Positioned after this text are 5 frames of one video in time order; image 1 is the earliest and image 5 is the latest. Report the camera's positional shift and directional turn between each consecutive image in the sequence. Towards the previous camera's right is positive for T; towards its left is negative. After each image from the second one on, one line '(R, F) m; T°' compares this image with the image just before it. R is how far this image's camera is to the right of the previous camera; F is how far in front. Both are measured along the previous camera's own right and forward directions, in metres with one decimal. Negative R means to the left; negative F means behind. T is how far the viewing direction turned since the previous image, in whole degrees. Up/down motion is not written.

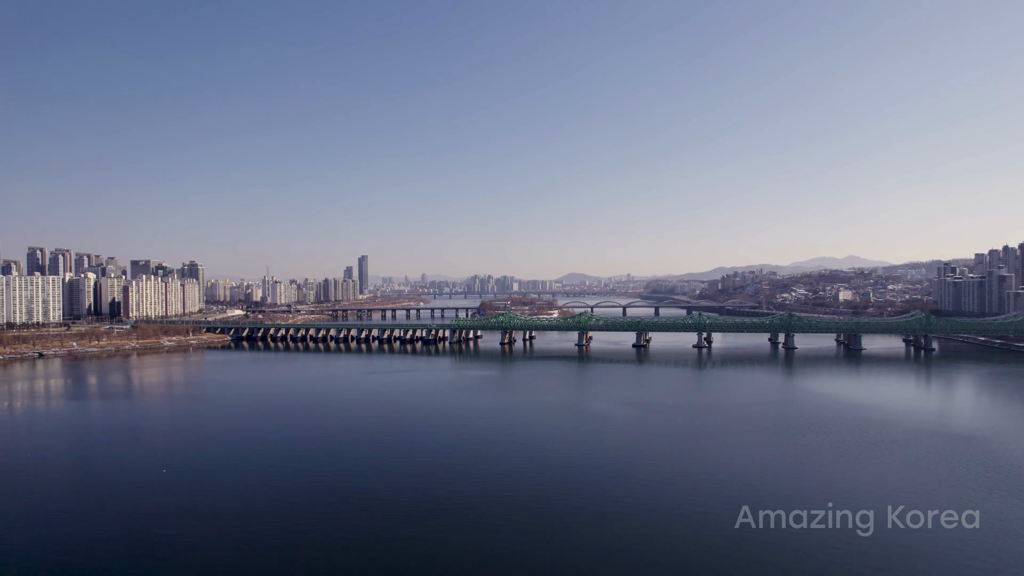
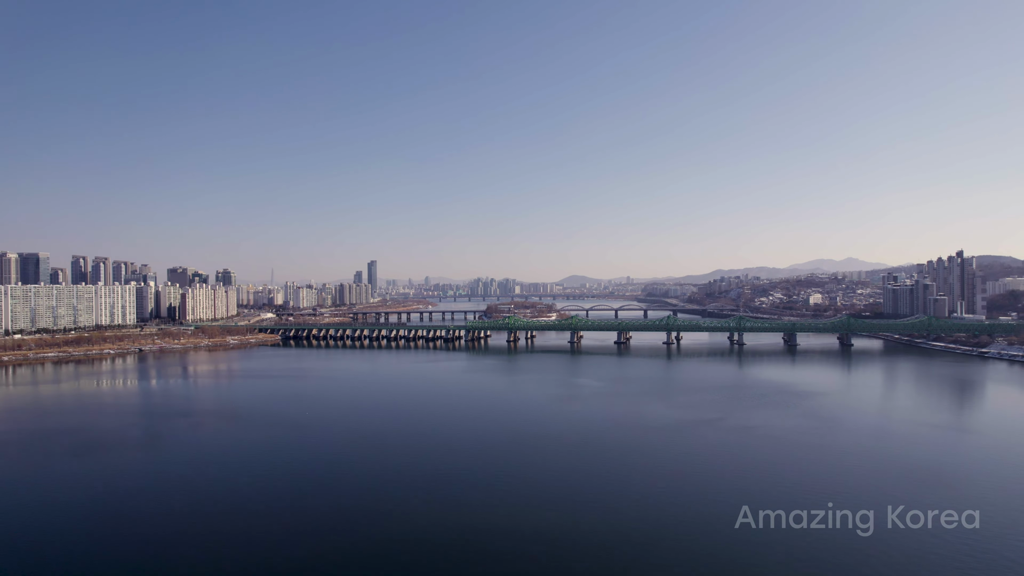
(-0.1, -2.7) m; 0°
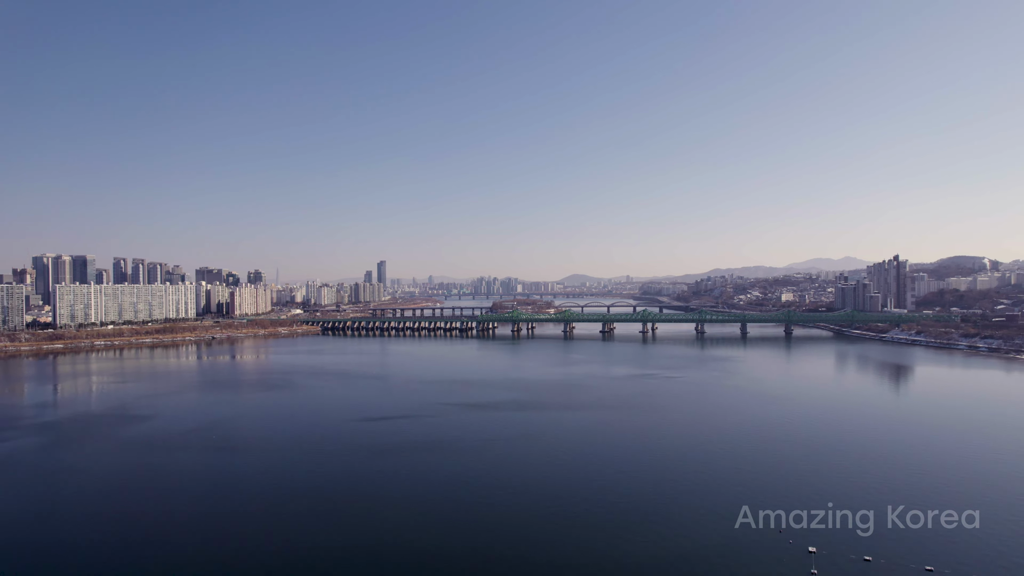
(-0.1, -3.1) m; 0°
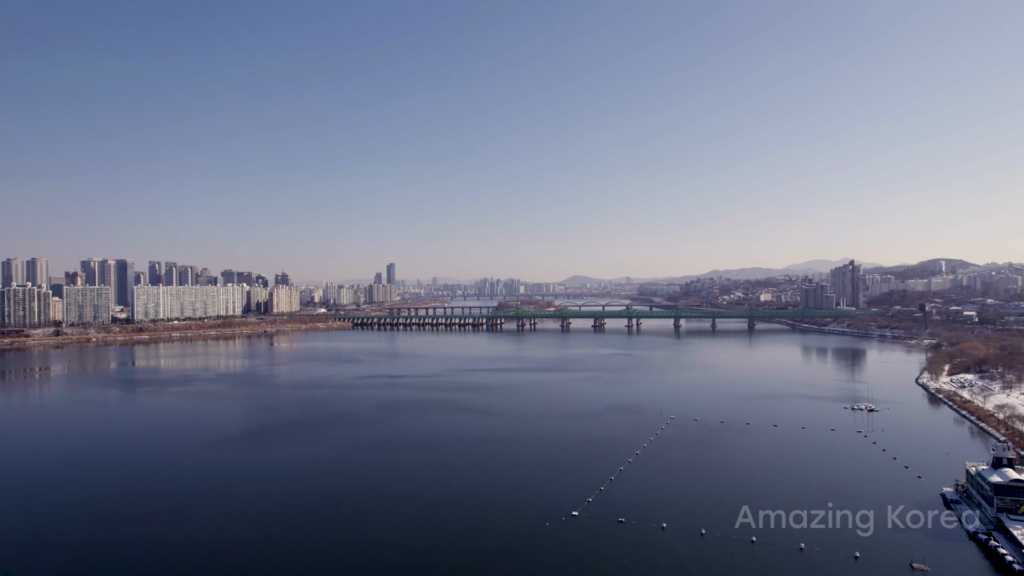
(-0.1, -3.1) m; 0°
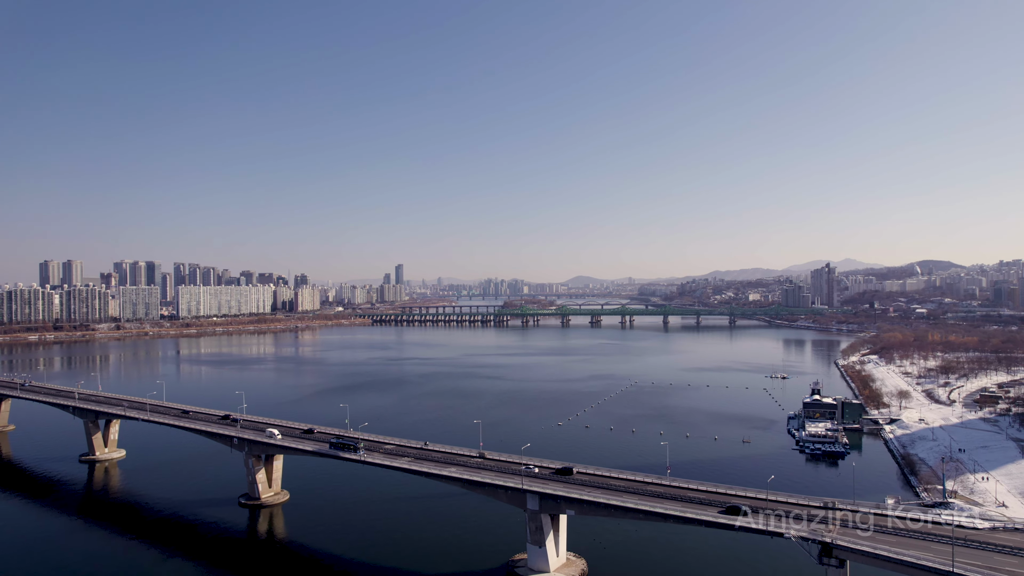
(-0.1, -2.3) m; 0°
